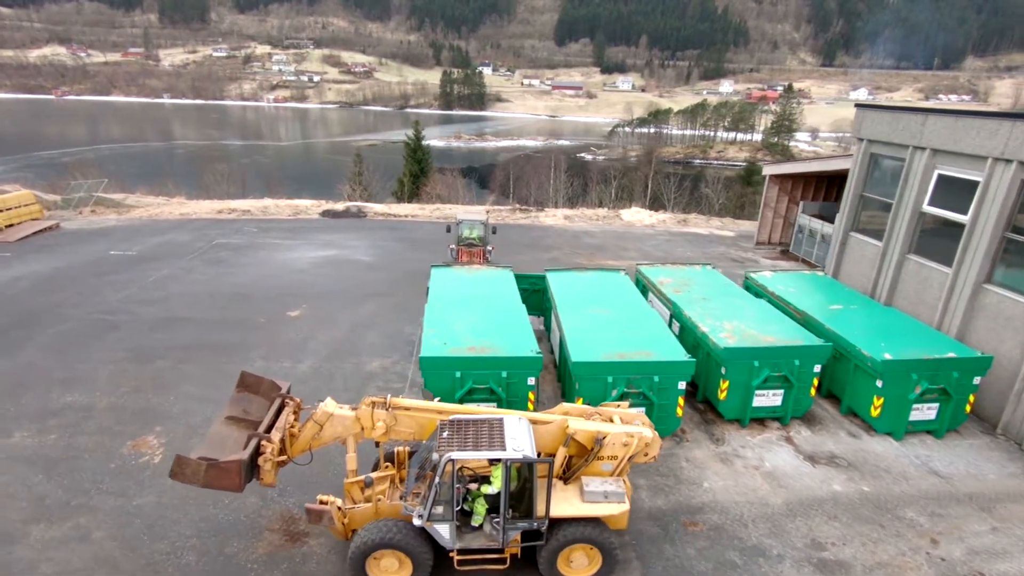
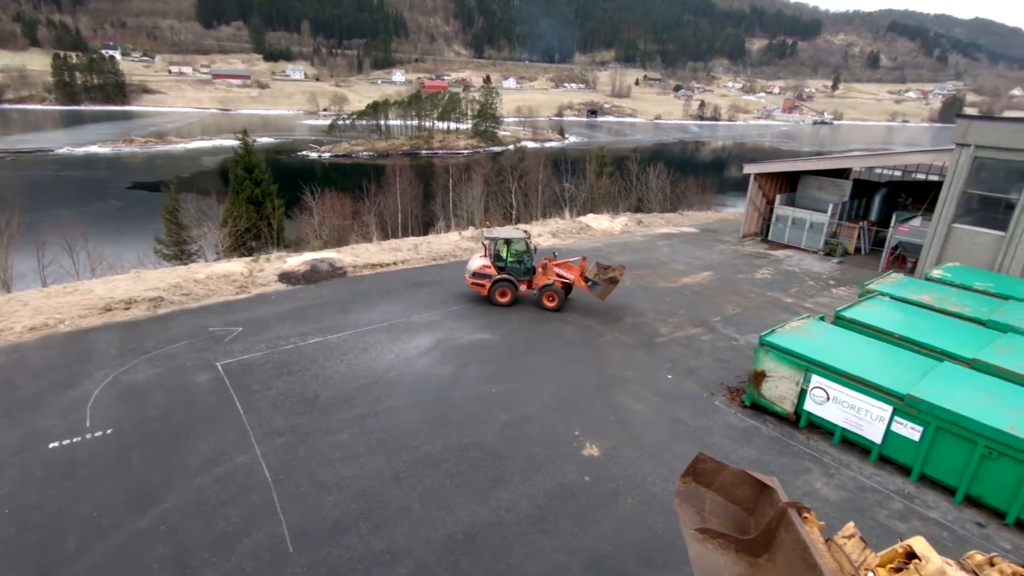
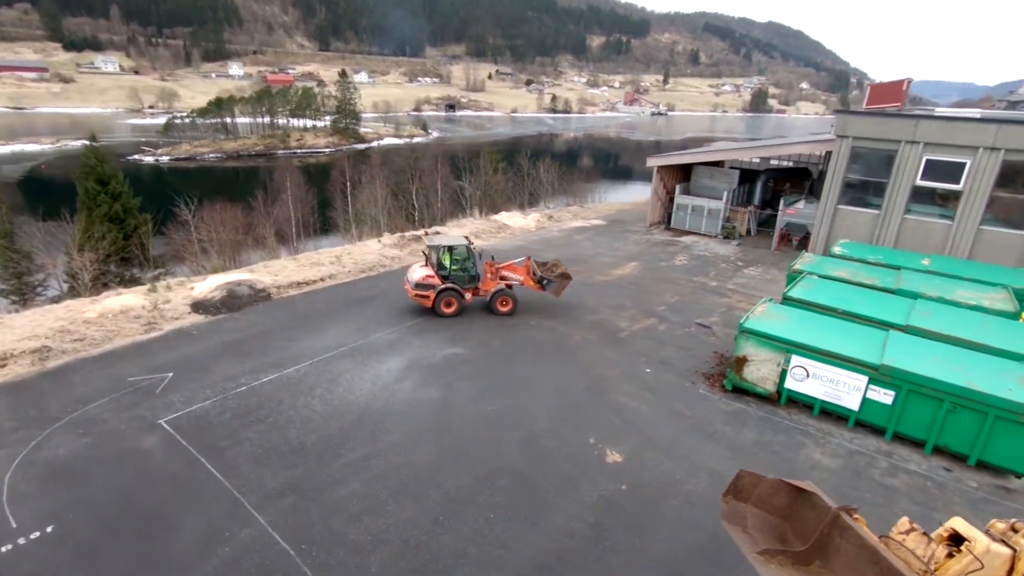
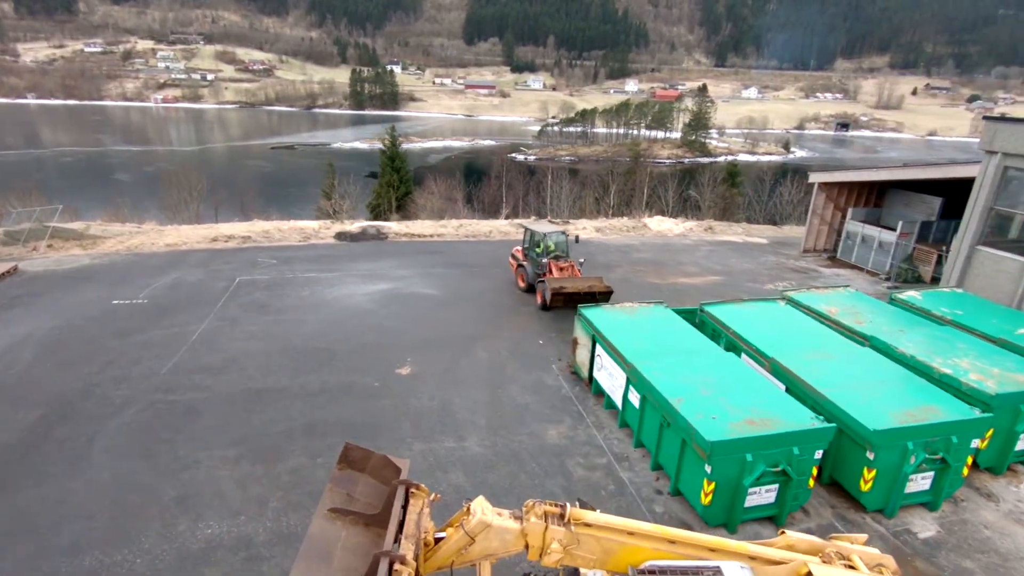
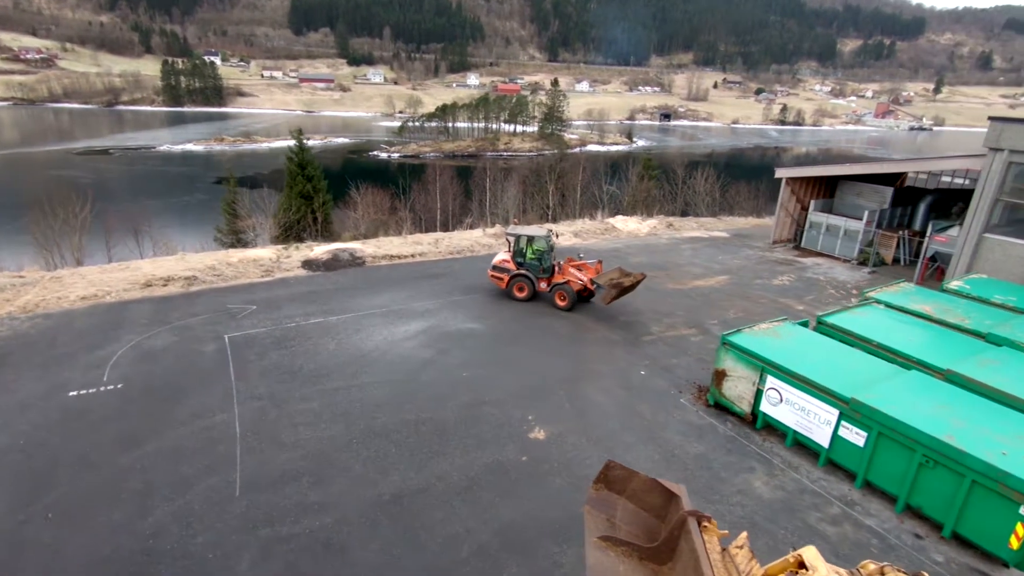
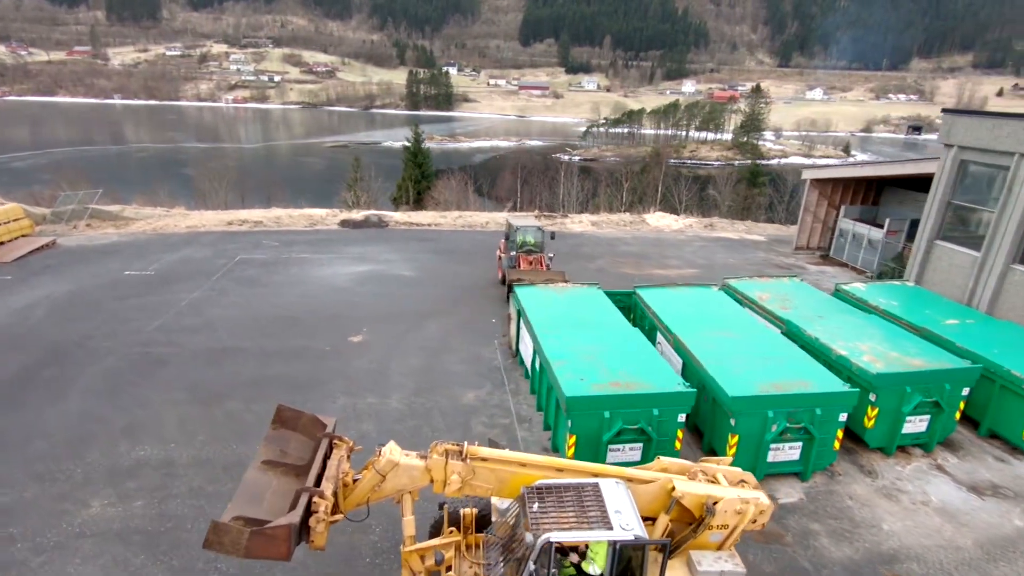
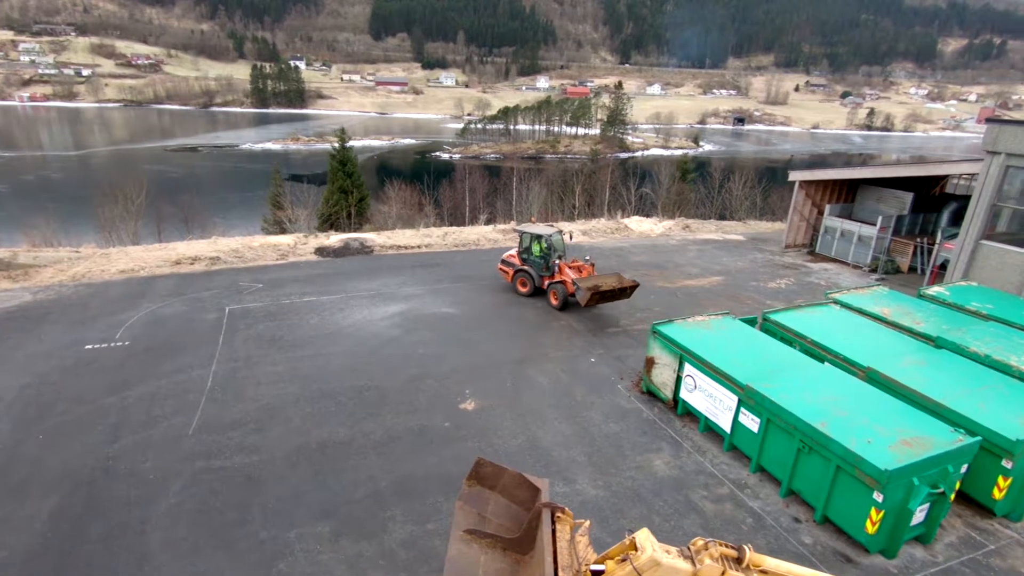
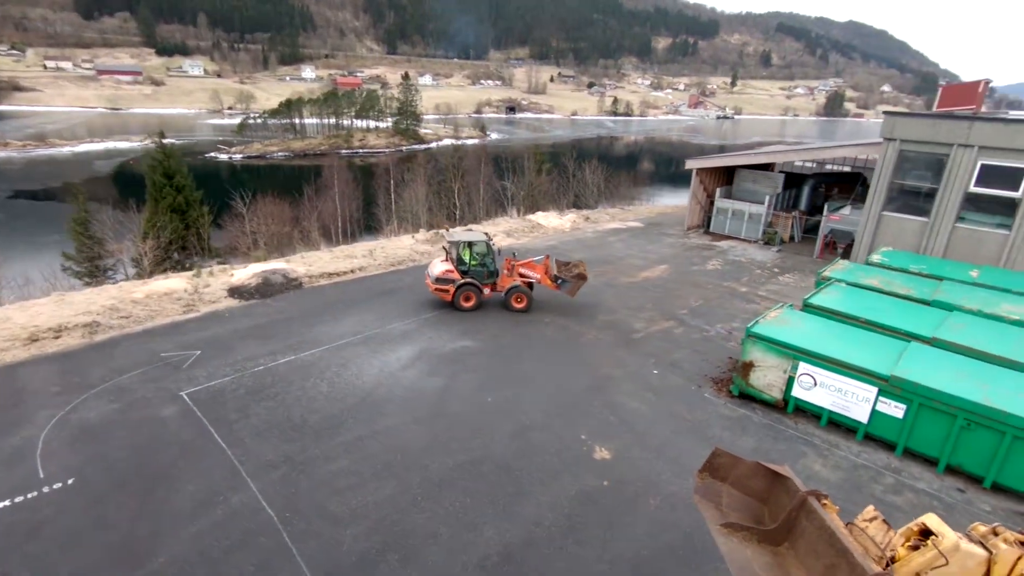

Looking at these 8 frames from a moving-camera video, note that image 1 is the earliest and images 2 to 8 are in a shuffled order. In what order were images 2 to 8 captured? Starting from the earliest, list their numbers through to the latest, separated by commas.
6, 4, 7, 5, 2, 8, 3
